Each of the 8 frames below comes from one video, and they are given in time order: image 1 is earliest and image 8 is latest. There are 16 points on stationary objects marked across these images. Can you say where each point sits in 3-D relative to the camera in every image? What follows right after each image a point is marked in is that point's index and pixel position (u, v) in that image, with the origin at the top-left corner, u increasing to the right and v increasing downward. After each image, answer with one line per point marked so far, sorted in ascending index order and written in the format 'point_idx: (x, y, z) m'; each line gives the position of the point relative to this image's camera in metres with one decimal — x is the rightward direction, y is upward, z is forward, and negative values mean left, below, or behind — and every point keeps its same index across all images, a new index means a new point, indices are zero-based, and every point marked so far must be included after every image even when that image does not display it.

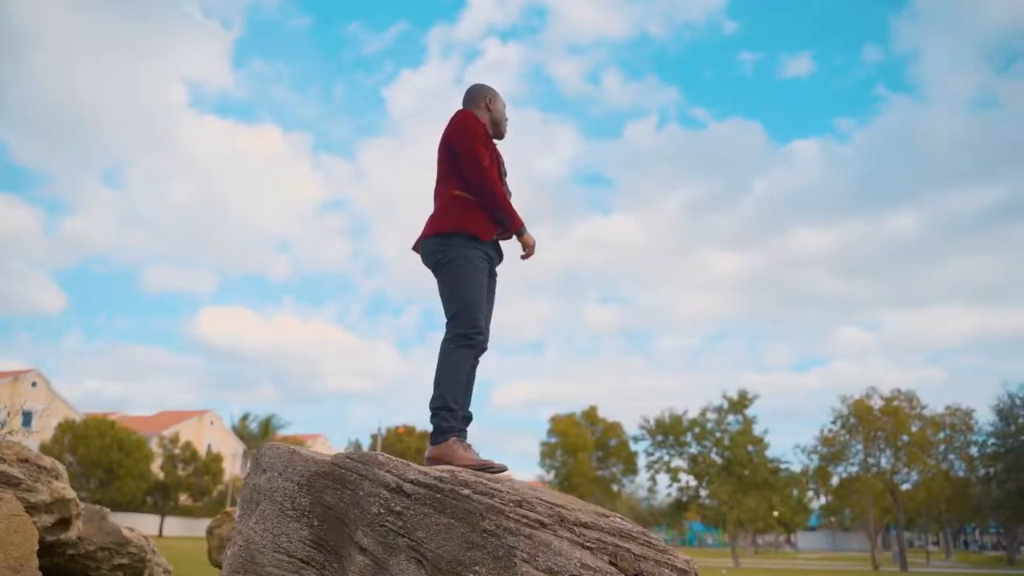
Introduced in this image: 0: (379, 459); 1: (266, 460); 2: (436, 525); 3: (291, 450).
0: (-0.5, -0.7, +3.5) m
1: (-1.0, -0.7, +3.6) m
2: (-0.2, -0.8, +3.3) m
3: (-0.9, -0.6, +3.6) m
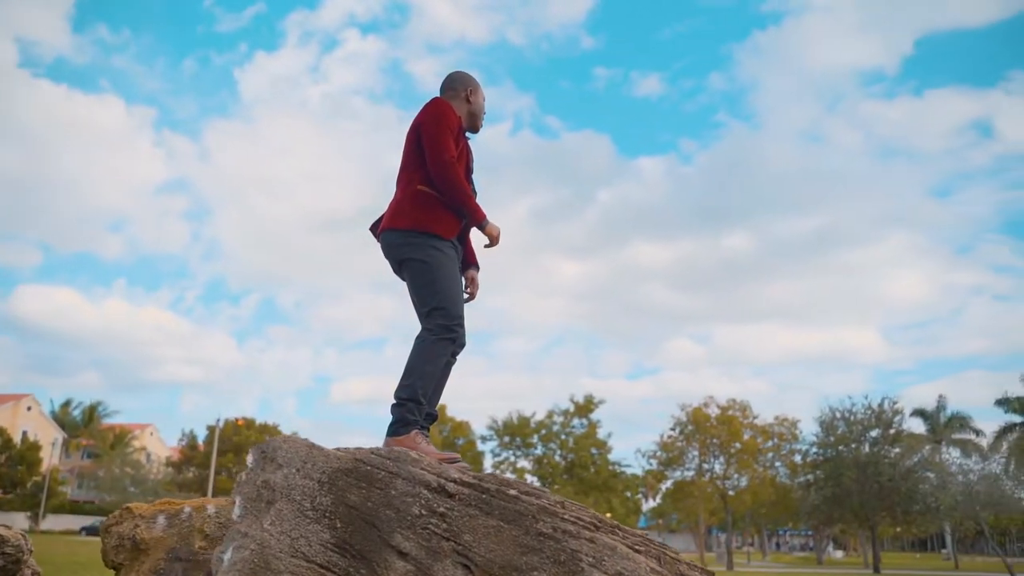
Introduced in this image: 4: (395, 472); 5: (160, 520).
0: (-0.3, -0.6, +3.3) m
1: (-0.8, -0.6, +3.2) m
2: (-0.1, -0.8, +3.1) m
3: (-0.7, -0.6, +3.2) m
4: (-0.4, -0.6, +3.2) m
5: (-2.4, -1.6, +6.3) m
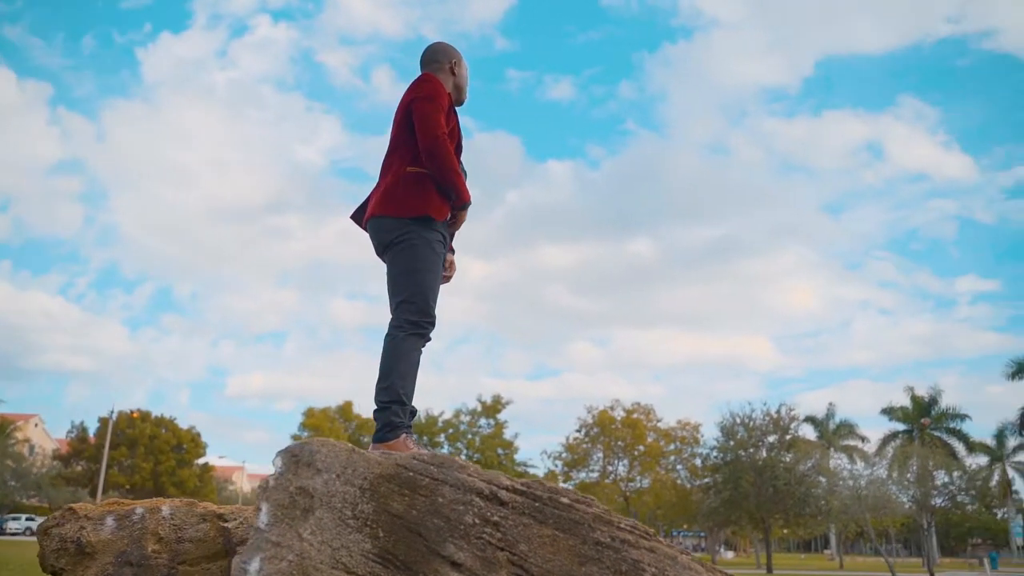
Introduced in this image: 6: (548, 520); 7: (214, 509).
0: (-0.2, -0.6, +3.1) m
1: (-0.6, -0.6, +3.0) m
2: (+0.1, -0.8, +3.0) m
3: (-0.5, -0.5, +3.1) m
4: (-0.2, -0.6, +3.1) m
5: (-2.6, -1.5, +5.9) m
6: (+0.1, -0.7, +3.1) m
7: (-2.0, -1.4, +6.0) m
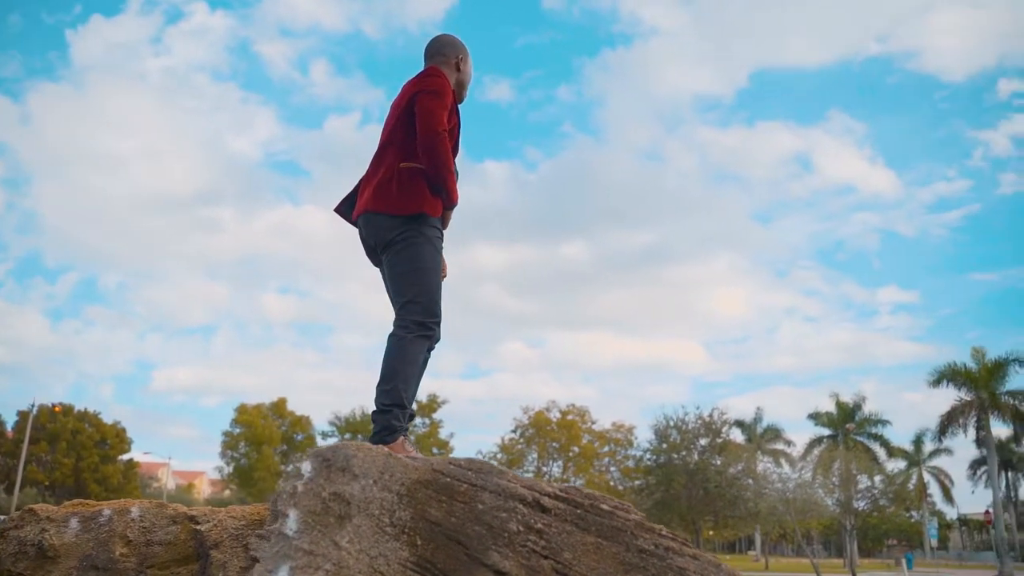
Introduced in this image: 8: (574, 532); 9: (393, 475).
0: (0.0, -0.6, +3.0) m
1: (-0.5, -0.6, +2.9) m
2: (+0.2, -0.8, +2.9) m
3: (-0.4, -0.5, +2.9) m
4: (-0.1, -0.6, +3.0) m
5: (-2.7, -1.4, +5.6) m
6: (+0.3, -0.7, +3.0) m
7: (-2.1, -1.4, +5.7) m
8: (+0.2, -0.8, +3.0) m
9: (-0.4, -0.6, +2.9) m
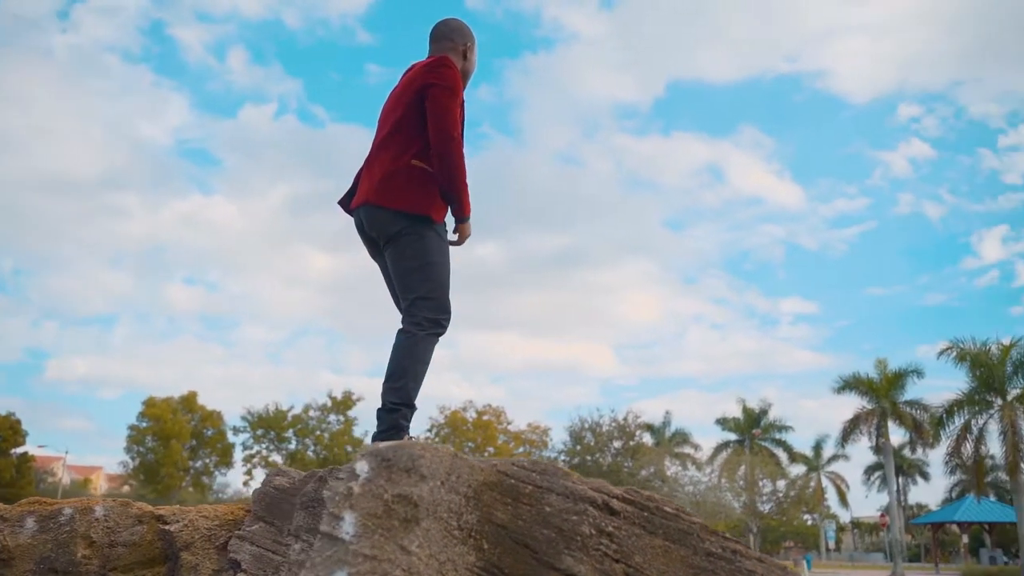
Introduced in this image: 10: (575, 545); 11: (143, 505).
0: (+0.2, -0.6, +2.9) m
1: (-0.3, -0.5, +2.7) m
2: (+0.4, -0.8, +2.9) m
3: (-0.2, -0.5, +2.8) m
4: (+0.1, -0.6, +2.9) m
5: (-2.7, -1.3, +5.2) m
6: (+0.5, -0.7, +2.9) m
7: (-2.1, -1.3, +5.4) m
8: (+0.4, -0.8, +2.9) m
9: (-0.2, -0.6, +2.8) m
10: (+0.2, -0.8, +2.8) m
11: (-2.2, -1.3, +5.4) m
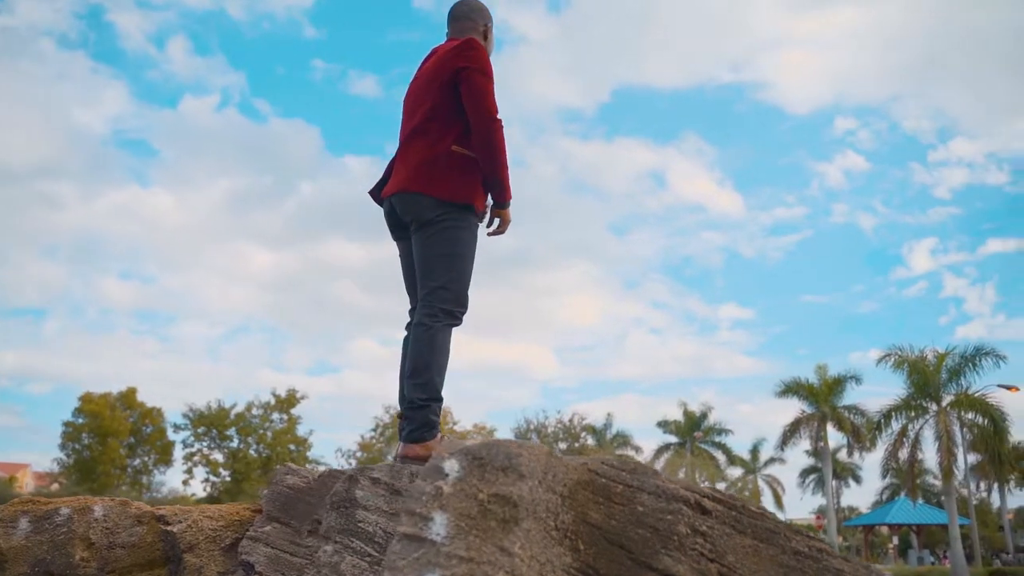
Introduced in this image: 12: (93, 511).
0: (+0.4, -0.6, +2.8) m
1: (0.0, -0.5, +2.6) m
2: (+0.7, -0.8, +2.8) m
3: (+0.1, -0.5, +2.7) m
4: (+0.4, -0.6, +2.8) m
5: (-2.6, -1.3, +4.9) m
6: (+0.7, -0.7, +2.9) m
7: (-2.0, -1.3, +5.2) m
8: (+0.7, -0.8, +2.9) m
9: (+0.1, -0.6, +2.7) m
10: (+0.5, -0.8, +2.7) m
11: (-2.1, -1.2, +5.2) m
12: (-2.3, -1.2, +5.0) m
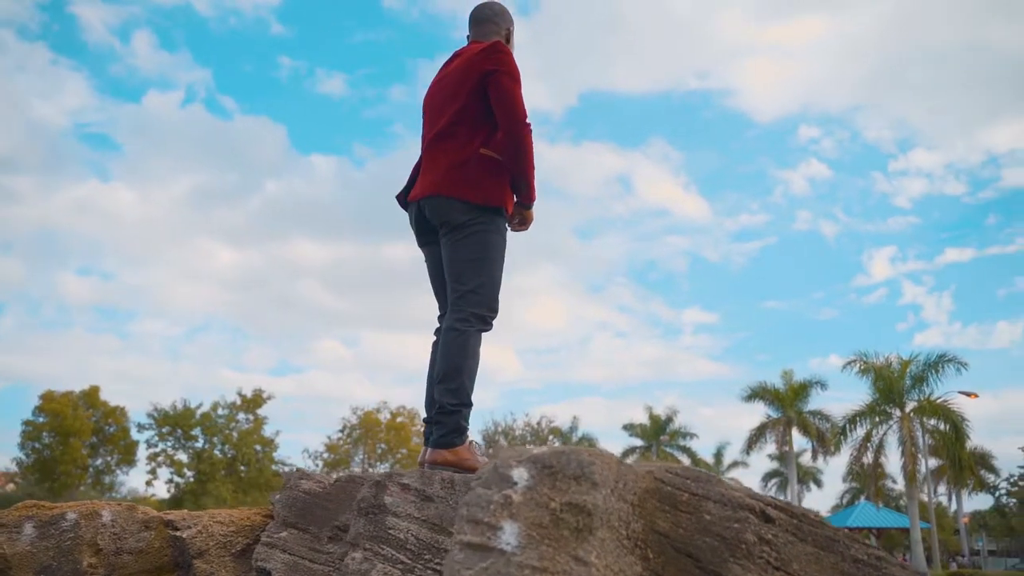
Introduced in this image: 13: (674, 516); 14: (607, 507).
0: (+0.6, -0.6, +2.8) m
1: (+0.2, -0.5, +2.6) m
2: (+0.9, -0.8, +2.8) m
3: (+0.3, -0.5, +2.7) m
4: (+0.6, -0.6, +2.8) m
5: (-2.5, -1.3, +4.8) m
6: (+0.9, -0.8, +2.9) m
7: (-1.9, -1.2, +5.0) m
8: (+0.9, -0.8, +2.8) m
9: (+0.3, -0.6, +2.6) m
10: (+0.7, -0.8, +2.7) m
11: (-2.0, -1.2, +5.1) m
12: (-2.2, -1.2, +4.9) m
13: (+0.5, -0.7, +2.7) m
14: (+0.3, -0.6, +2.6) m
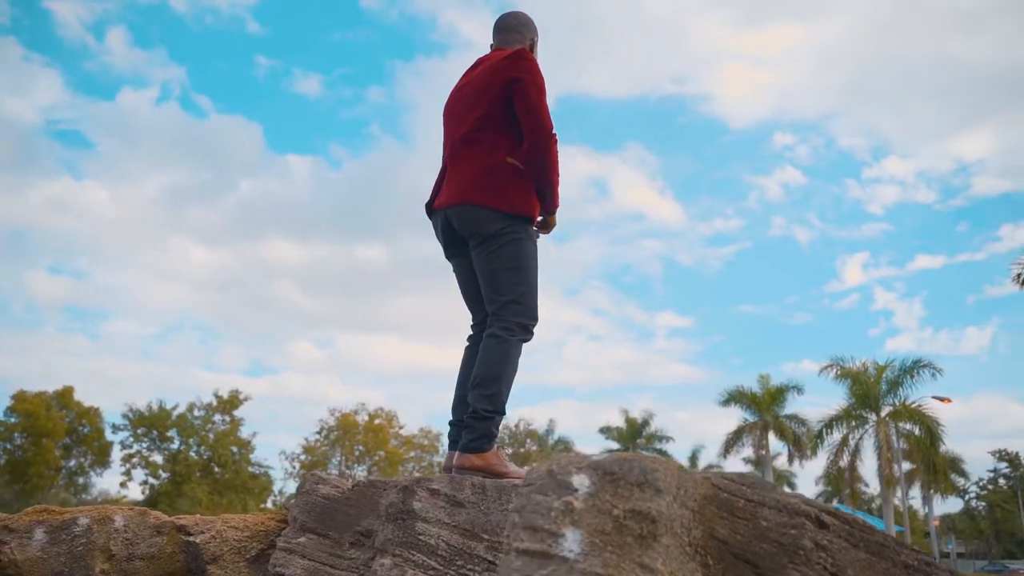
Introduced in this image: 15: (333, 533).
0: (+0.8, -0.6, +2.8) m
1: (+0.4, -0.5, +2.6) m
2: (+1.1, -0.8, +2.8) m
3: (+0.5, -0.5, +2.6) m
4: (+0.8, -0.6, +2.8) m
5: (-2.4, -1.2, +4.7) m
6: (+1.1, -0.8, +2.9) m
7: (-1.8, -1.2, +5.0) m
8: (+1.1, -0.8, +2.8) m
9: (+0.5, -0.6, +2.6) m
10: (+0.8, -0.8, +2.7) m
11: (-1.9, -1.2, +5.0) m
12: (-2.1, -1.2, +4.8) m
13: (+0.7, -0.7, +2.7) m
14: (+0.4, -0.6, +2.6) m
15: (-0.9, -1.2, +4.5) m
